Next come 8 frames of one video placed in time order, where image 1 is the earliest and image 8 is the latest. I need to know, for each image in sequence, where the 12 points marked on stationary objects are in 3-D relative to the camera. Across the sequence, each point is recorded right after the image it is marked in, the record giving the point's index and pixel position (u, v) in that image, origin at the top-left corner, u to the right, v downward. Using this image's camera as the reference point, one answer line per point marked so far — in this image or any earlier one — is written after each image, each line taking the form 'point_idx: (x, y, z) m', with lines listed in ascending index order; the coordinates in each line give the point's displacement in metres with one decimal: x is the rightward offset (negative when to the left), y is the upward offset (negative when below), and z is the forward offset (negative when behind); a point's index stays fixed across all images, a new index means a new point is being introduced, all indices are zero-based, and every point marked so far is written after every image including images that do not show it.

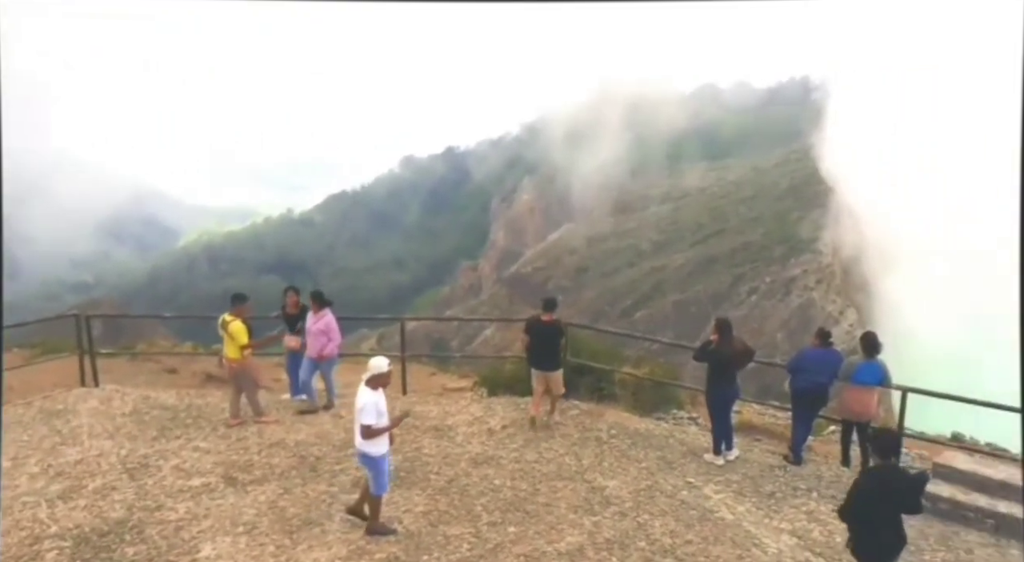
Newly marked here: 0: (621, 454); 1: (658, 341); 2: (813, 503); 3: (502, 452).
0: (+0.9, -1.4, +5.4) m
1: (+1.2, -0.5, +5.8) m
2: (+2.3, -1.8, +5.4) m
3: (-0.1, -1.4, +5.4) m
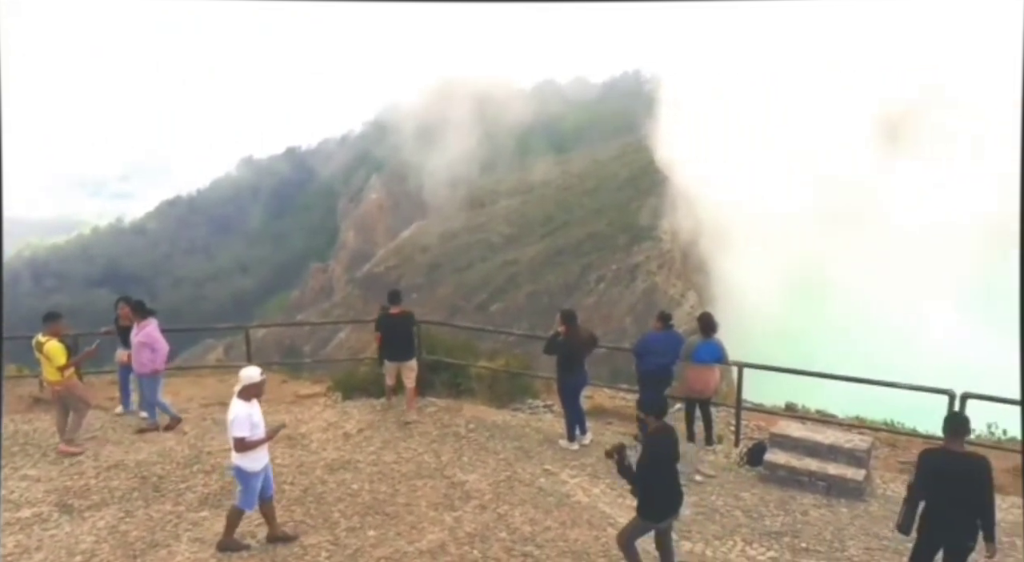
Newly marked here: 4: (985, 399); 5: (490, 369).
0: (-0.3, -1.4, +5.5) m
1: (0.0, -0.5, +5.9) m
2: (+1.1, -1.7, +5.6) m
3: (-1.2, -1.4, +5.3) m
4: (+3.5, -0.8, +4.8) m
5: (-0.2, -0.7, +5.6) m
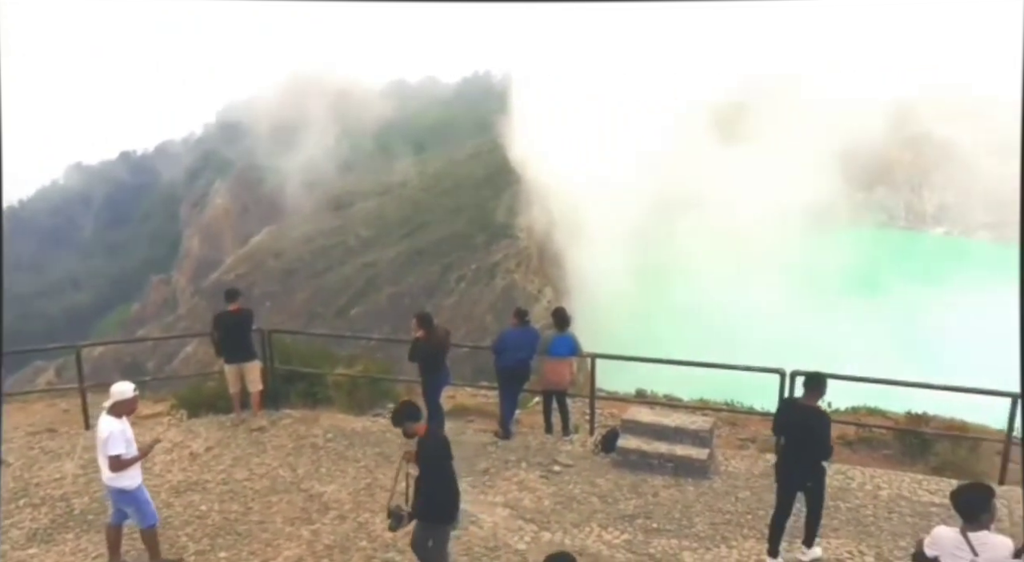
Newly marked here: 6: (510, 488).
0: (-1.4, -1.4, +5.4) m
1: (-1.2, -0.5, +5.8) m
2: (0.0, -1.7, +5.7) m
3: (-2.3, -1.5, +5.1) m
4: (+2.4, -0.7, +5.2) m
5: (-1.4, -0.8, +5.5) m
6: (0.0, -1.7, +5.5) m
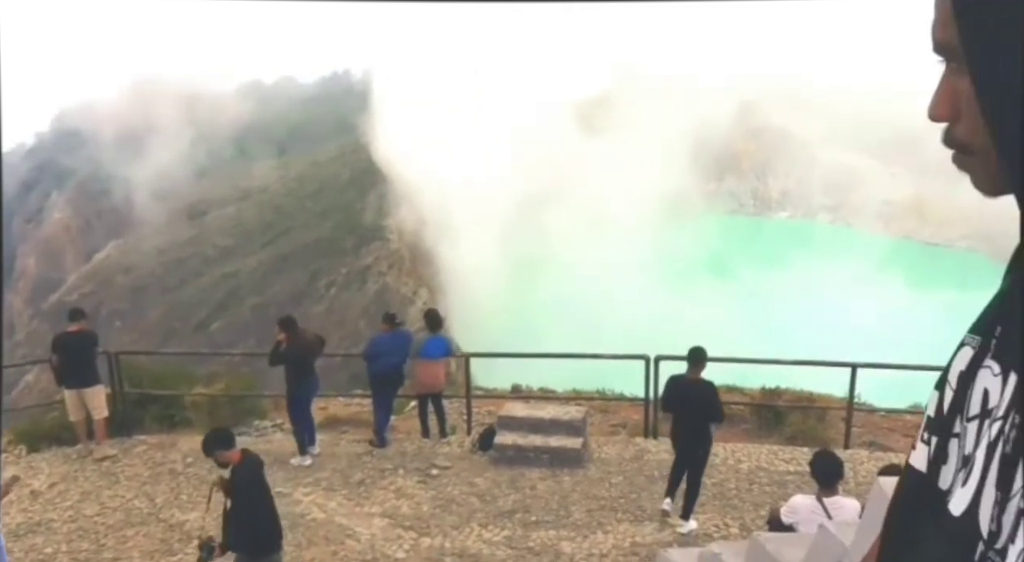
0: (-2.4, -1.5, +5.1) m
1: (-2.3, -0.6, +5.5) m
2: (-1.0, -1.7, +5.6) m
3: (-3.2, -1.6, +4.7) m
4: (+1.3, -0.6, +5.4) m
5: (-2.4, -0.9, +5.2) m
6: (-1.0, -1.8, +5.4) m
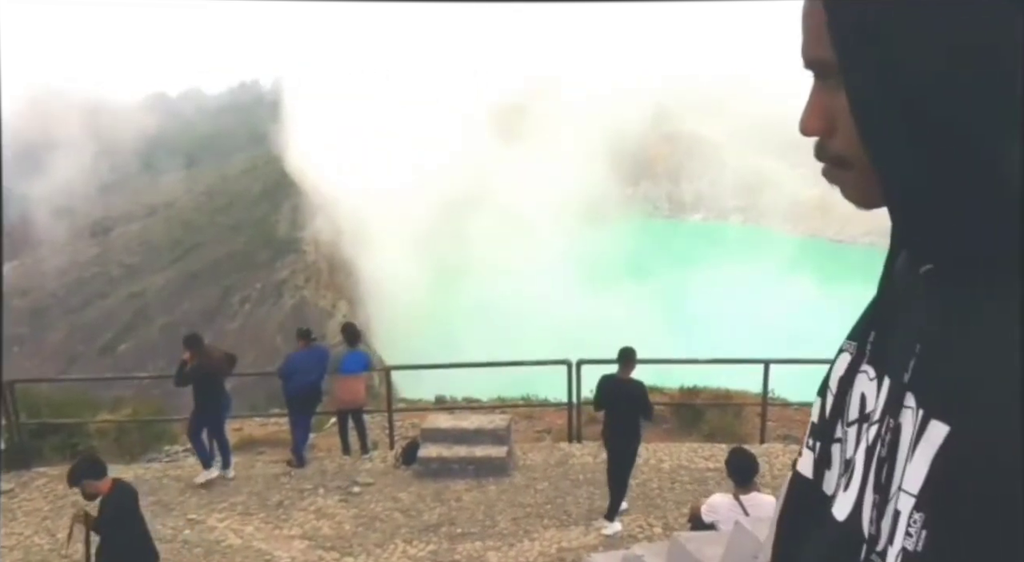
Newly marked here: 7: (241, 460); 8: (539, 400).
0: (-2.9, -1.7, +4.8) m
1: (-2.9, -0.8, +5.3) m
2: (-1.6, -1.8, +5.5) m
3: (-3.8, -1.8, +4.4) m
4: (+0.7, -0.7, +5.4) m
5: (-3.0, -1.1, +5.0) m
6: (-1.6, -1.9, +5.3) m
7: (-2.3, -1.5, +5.7) m
8: (+0.2, -1.0, +5.5) m
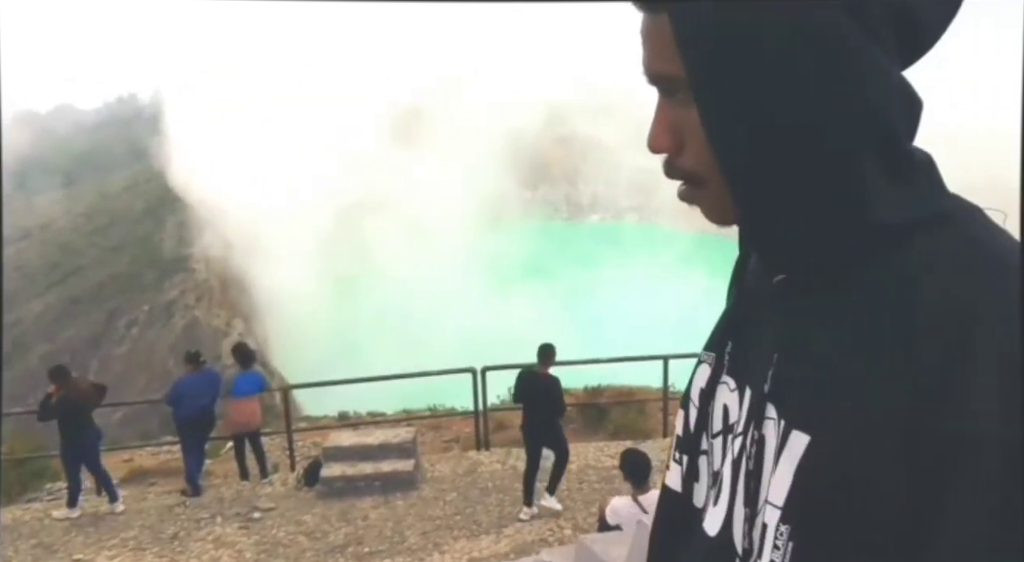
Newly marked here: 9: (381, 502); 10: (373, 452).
0: (-3.6, -1.9, +4.5) m
1: (-3.7, -1.0, +4.9) m
2: (-2.3, -2.0, +5.3) m
3: (-4.4, -2.1, +4.0) m
4: (-0.1, -0.7, +5.4) m
5: (-3.7, -1.3, +4.7) m
6: (-2.3, -2.0, +5.1) m
7: (-3.0, -1.7, +5.4) m
8: (-0.5, -1.1, +5.4) m
9: (-1.1, -1.8, +5.5) m
10: (-1.2, -1.5, +5.7) m
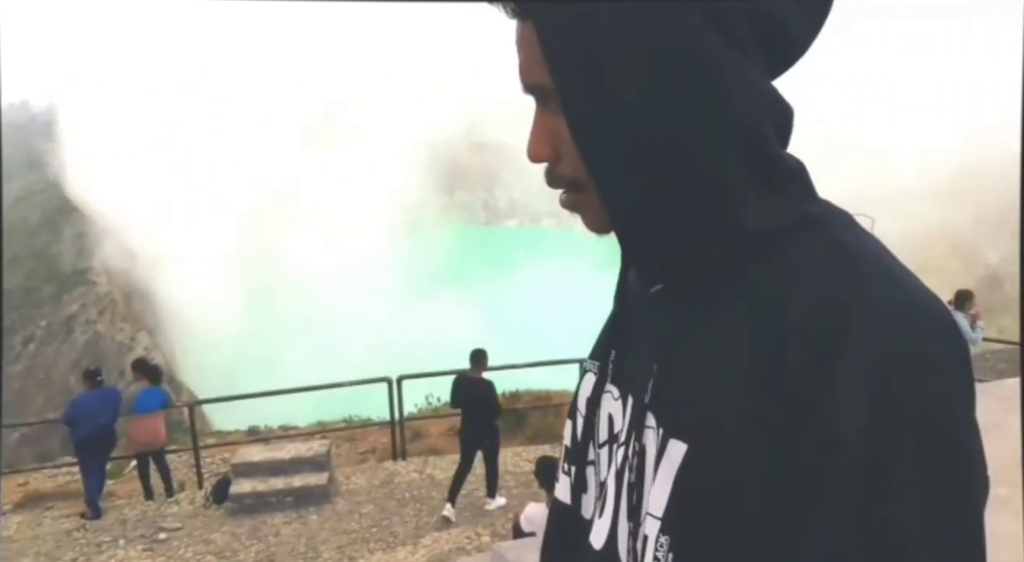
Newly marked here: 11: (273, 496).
0: (-4.2, -2.0, +4.3) m
1: (-4.3, -1.1, +4.7) m
2: (-3.0, -2.1, +5.1) m
3: (-4.9, -2.2, +3.7) m
4: (-0.7, -0.8, +5.3) m
5: (-4.3, -1.4, +4.4) m
6: (-2.9, -2.1, +4.9) m
7: (-3.7, -1.8, +5.2) m
8: (-1.2, -1.1, +5.3) m
9: (-1.7, -1.9, +5.3) m
10: (-1.8, -1.5, +5.6) m
11: (-1.9, -1.7, +5.4) m
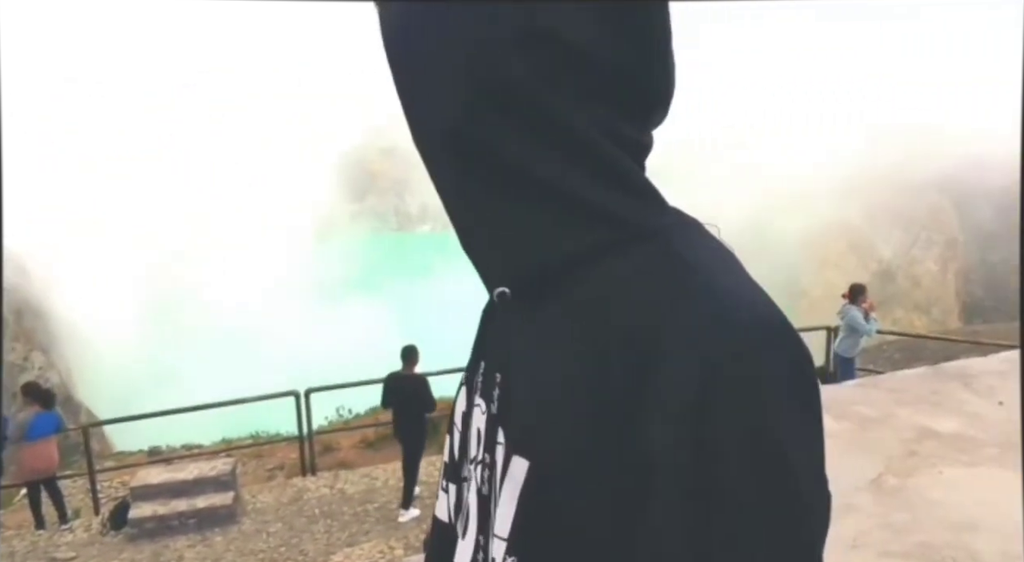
0: (-4.8, -2.2, +4.0) m
1: (-4.9, -1.3, +4.3) m
2: (-3.6, -2.2, +4.8) m
3: (-5.5, -2.4, +3.3) m
4: (-1.4, -0.8, +5.2) m
5: (-4.9, -1.6, +4.1) m
6: (-3.5, -2.3, +4.6) m
7: (-4.3, -2.0, +4.9) m
8: (-1.9, -1.2, +5.2) m
9: (-2.3, -2.0, +5.2) m
10: (-2.5, -1.6, +5.4) m
11: (-2.5, -1.8, +5.2) m
